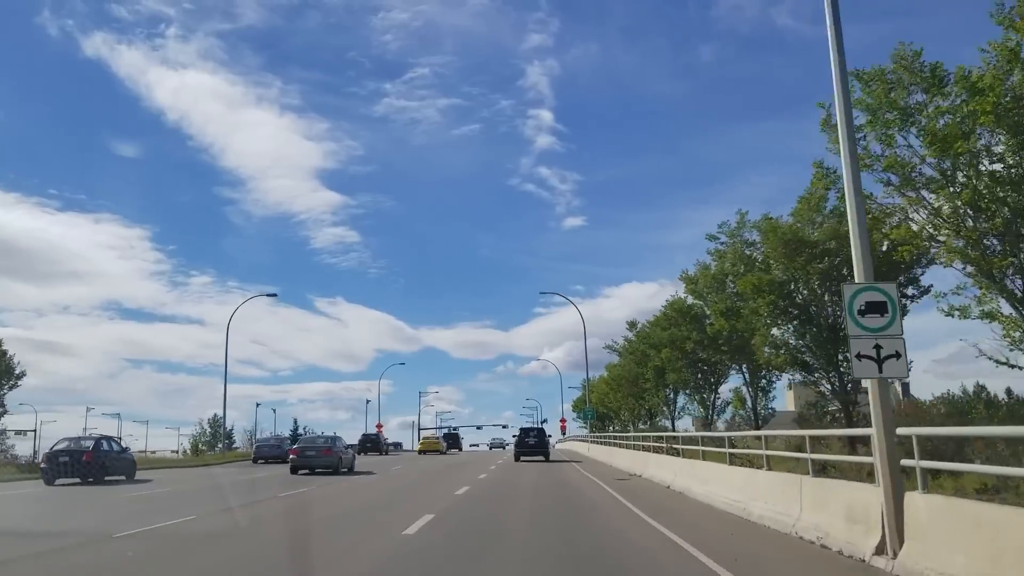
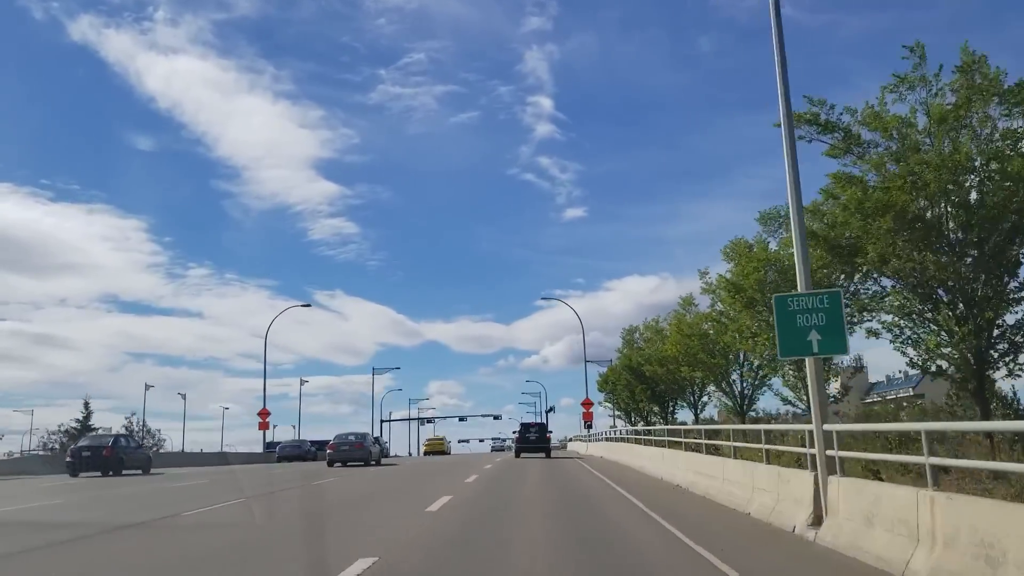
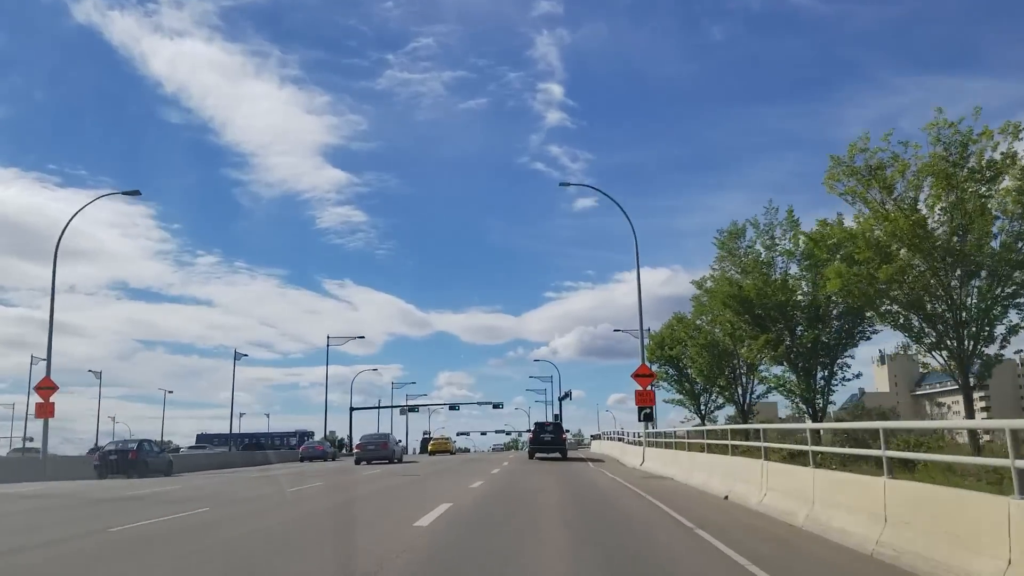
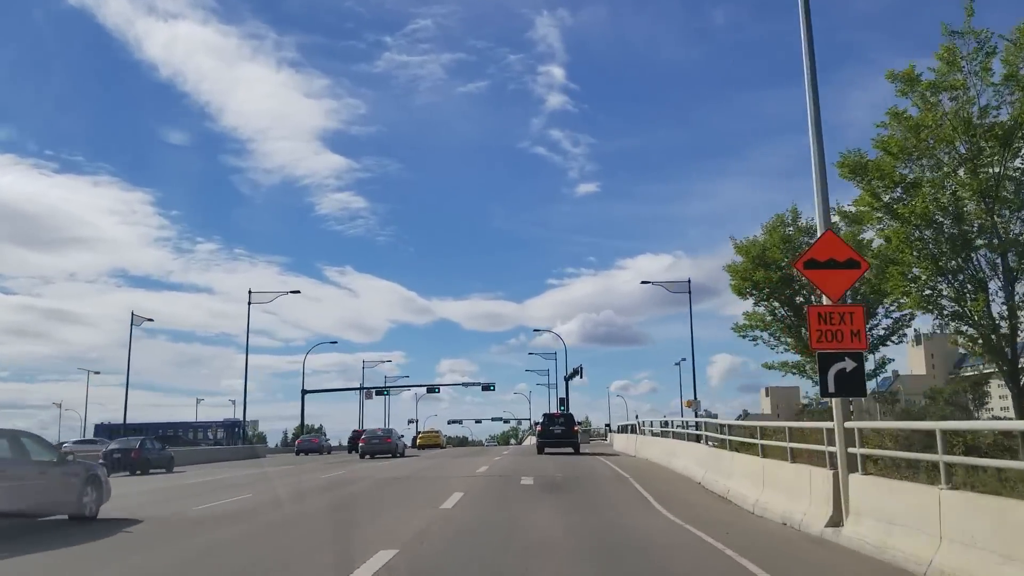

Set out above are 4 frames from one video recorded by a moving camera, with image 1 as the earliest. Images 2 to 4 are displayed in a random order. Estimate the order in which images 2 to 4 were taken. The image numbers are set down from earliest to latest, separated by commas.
2, 3, 4
